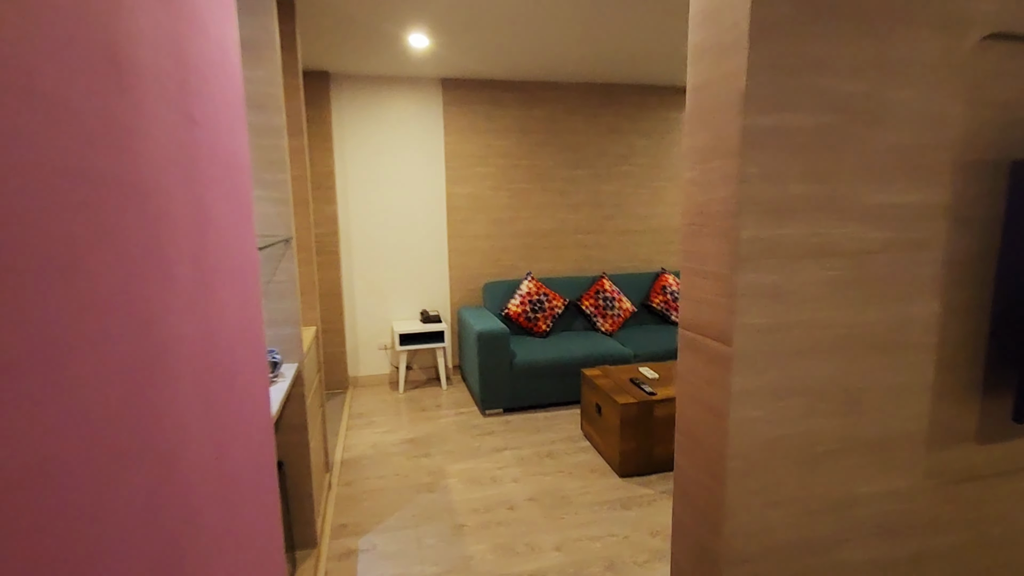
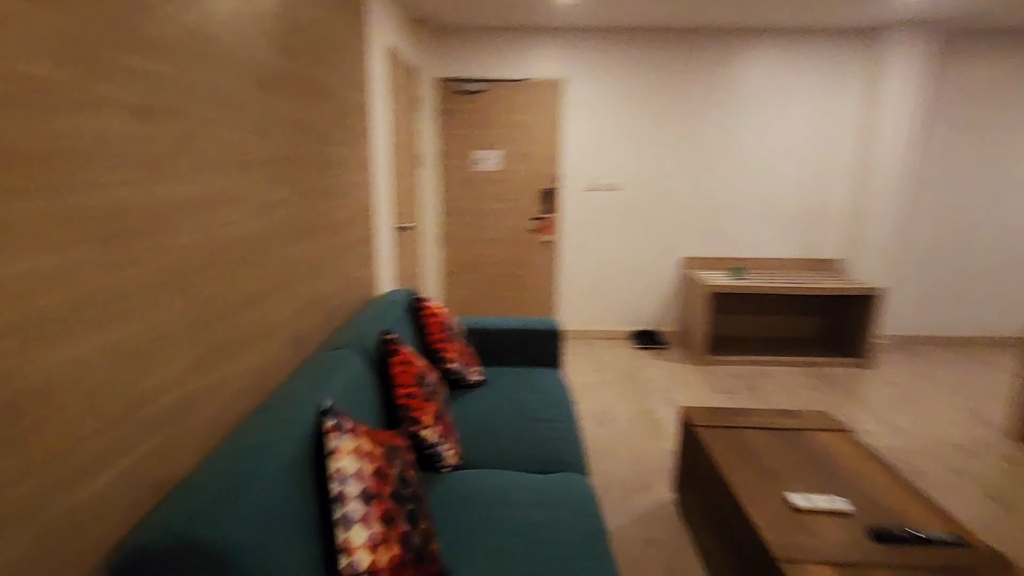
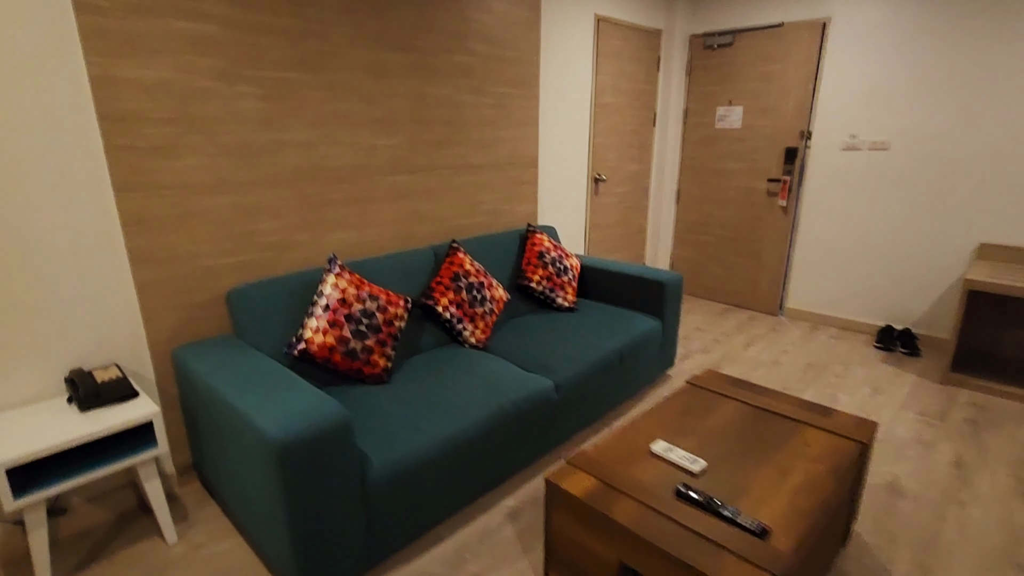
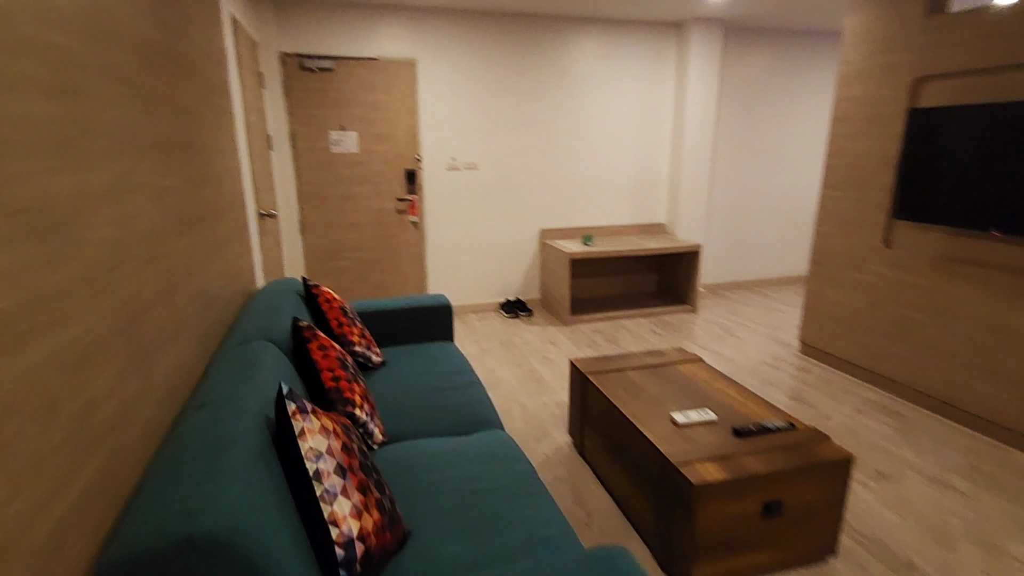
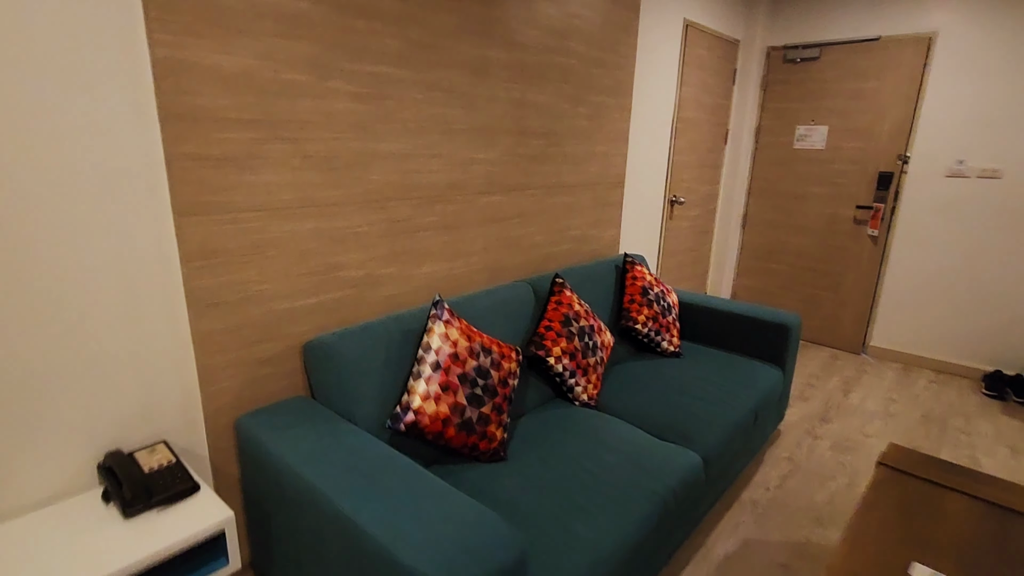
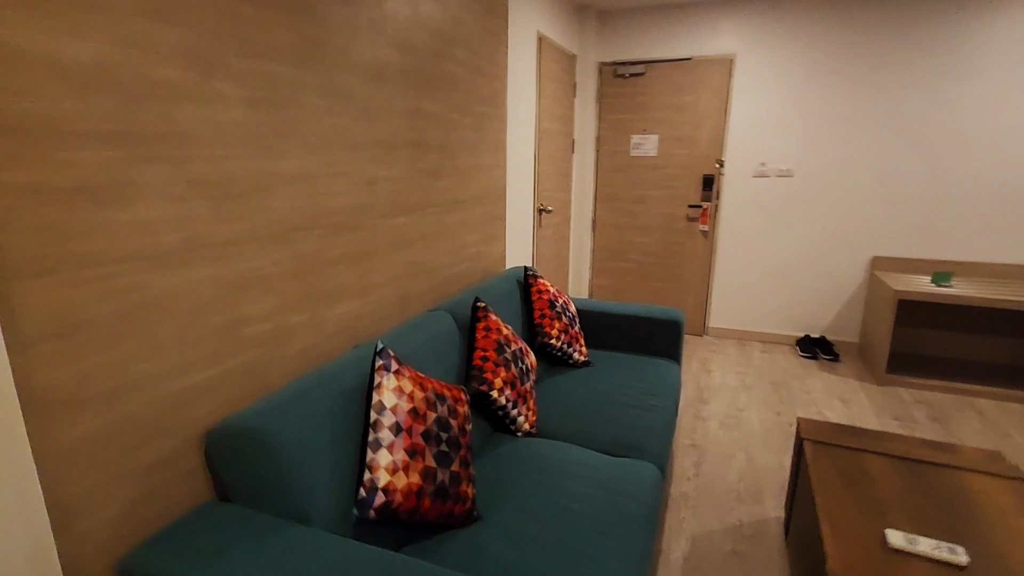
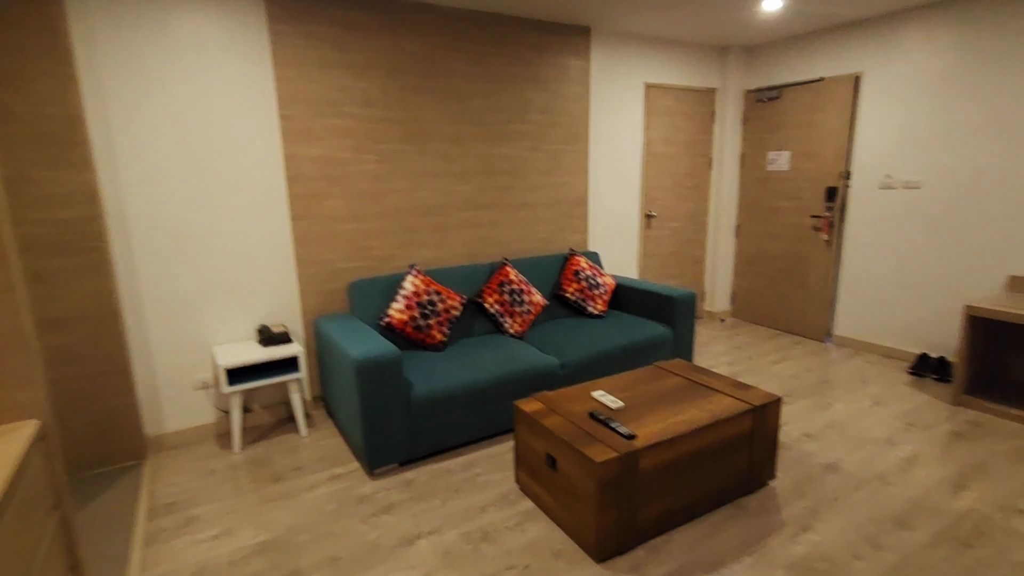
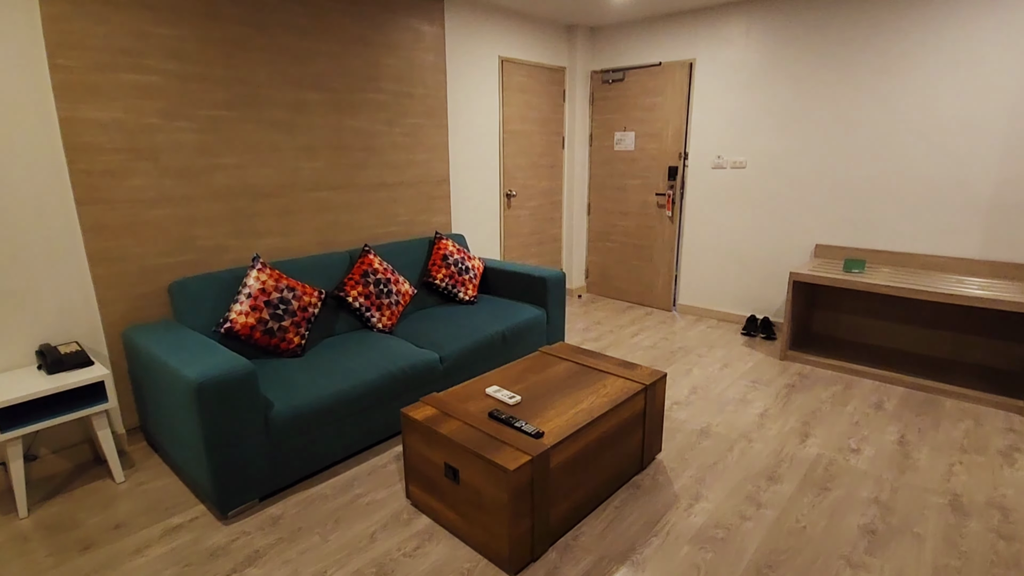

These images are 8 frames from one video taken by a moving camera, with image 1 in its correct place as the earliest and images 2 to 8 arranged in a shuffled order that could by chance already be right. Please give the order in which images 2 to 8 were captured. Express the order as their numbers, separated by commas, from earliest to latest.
7, 8, 3, 5, 6, 2, 4
